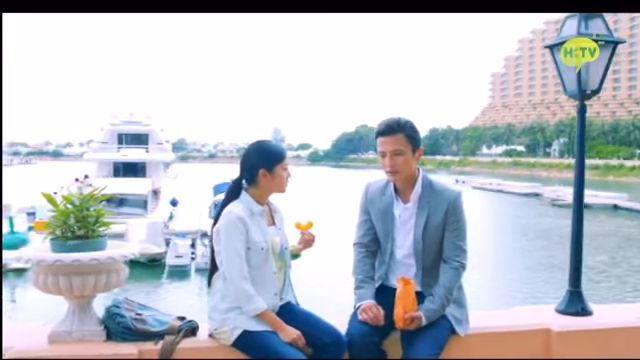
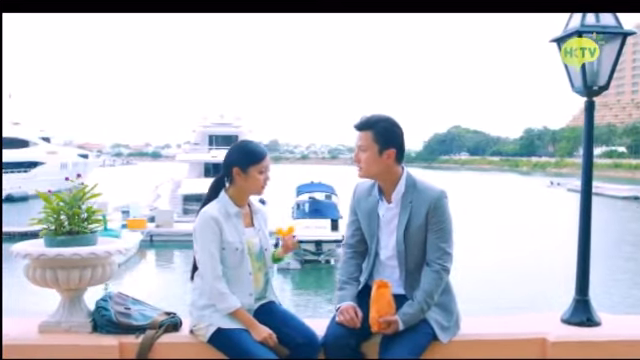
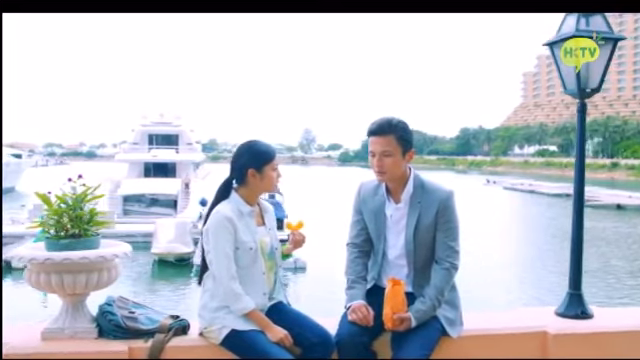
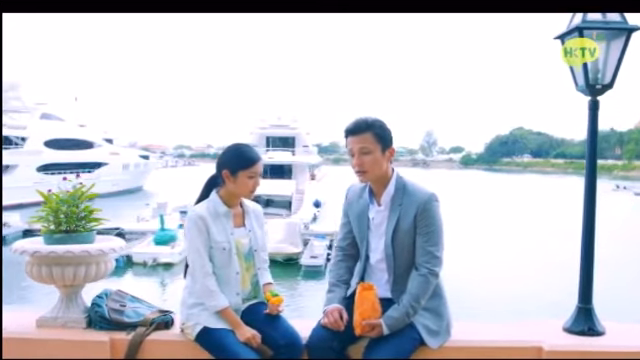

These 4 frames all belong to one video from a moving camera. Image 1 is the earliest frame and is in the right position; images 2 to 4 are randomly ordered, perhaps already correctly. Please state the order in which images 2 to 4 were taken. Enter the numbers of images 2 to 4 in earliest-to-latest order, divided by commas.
3, 2, 4
